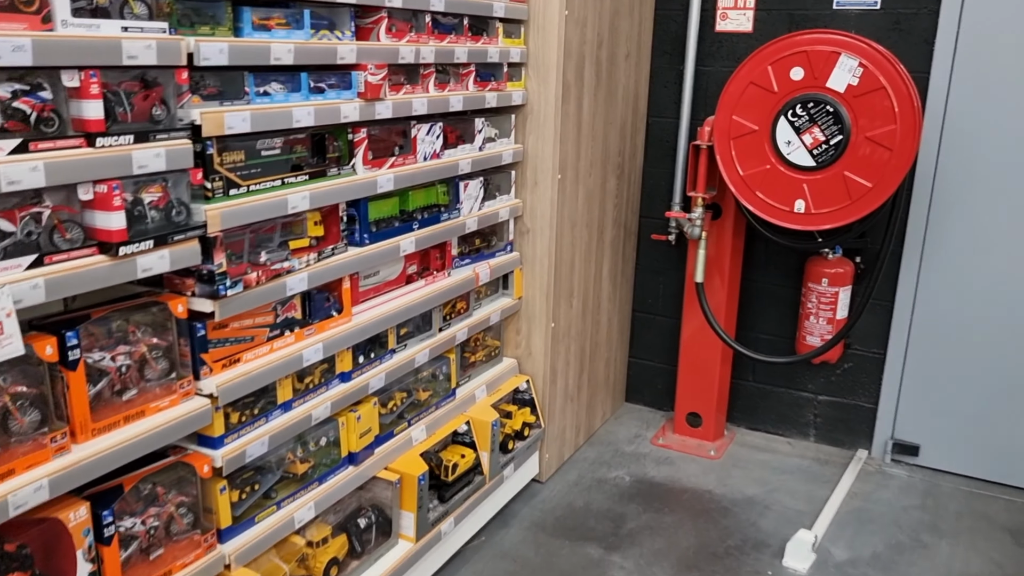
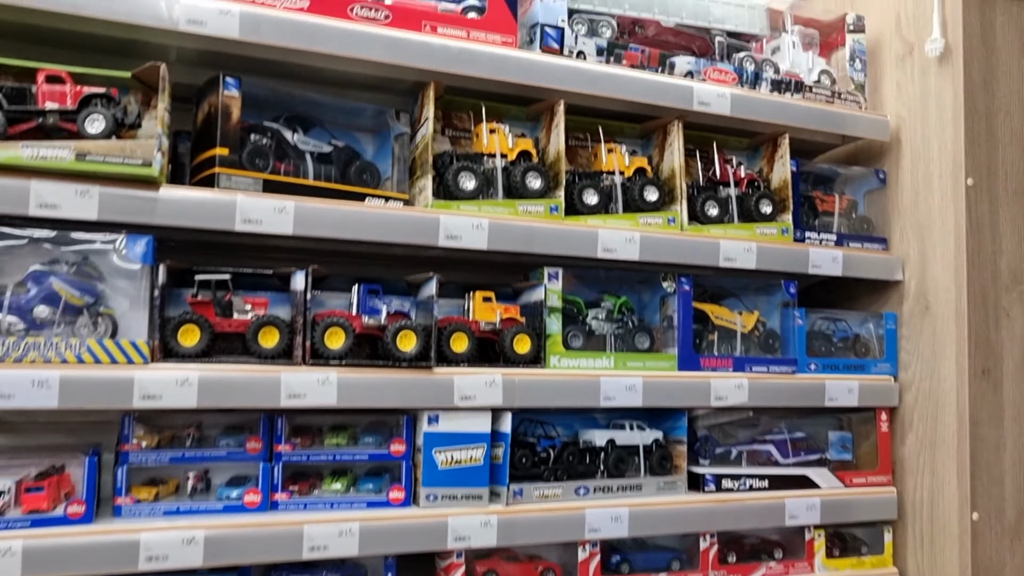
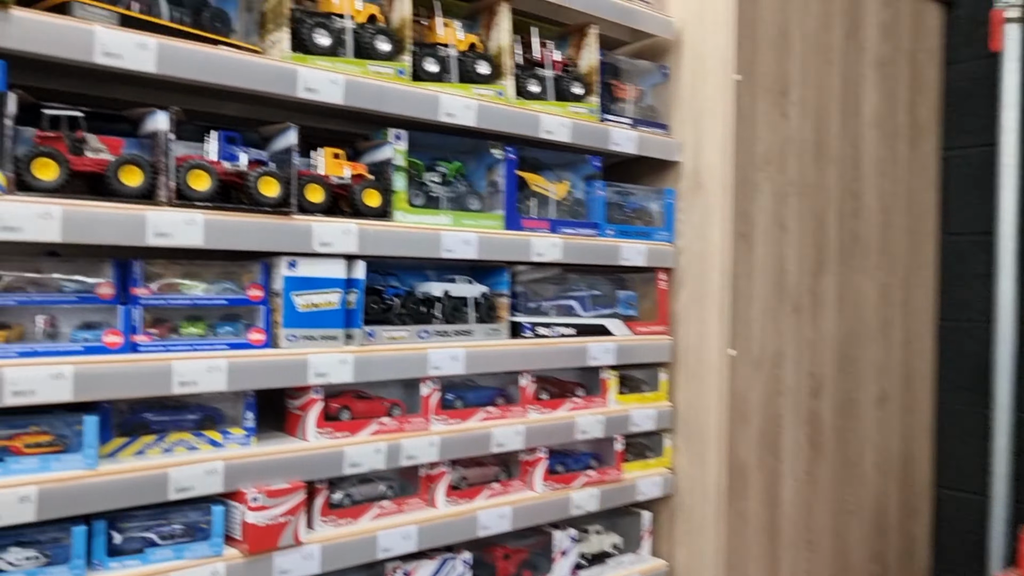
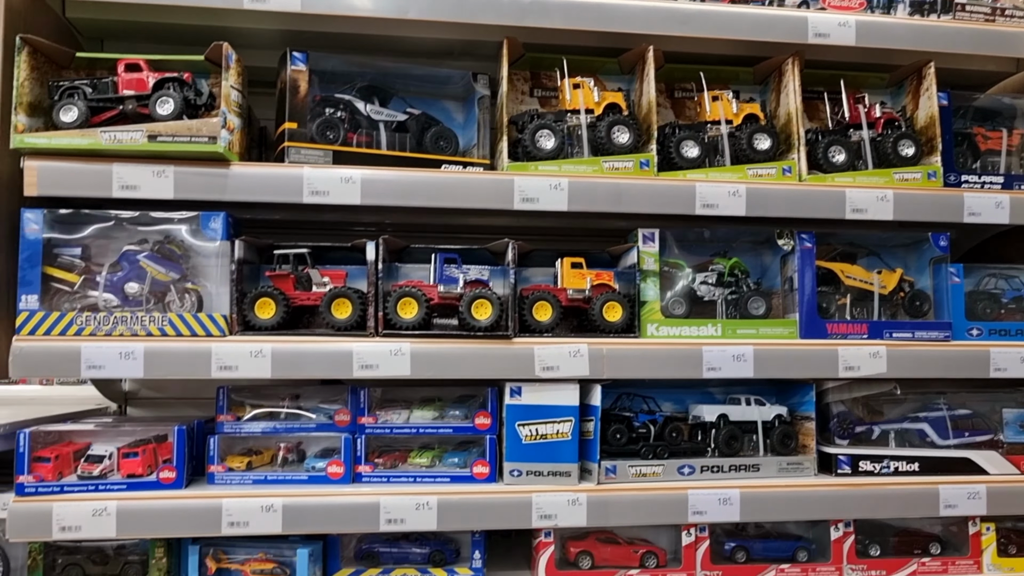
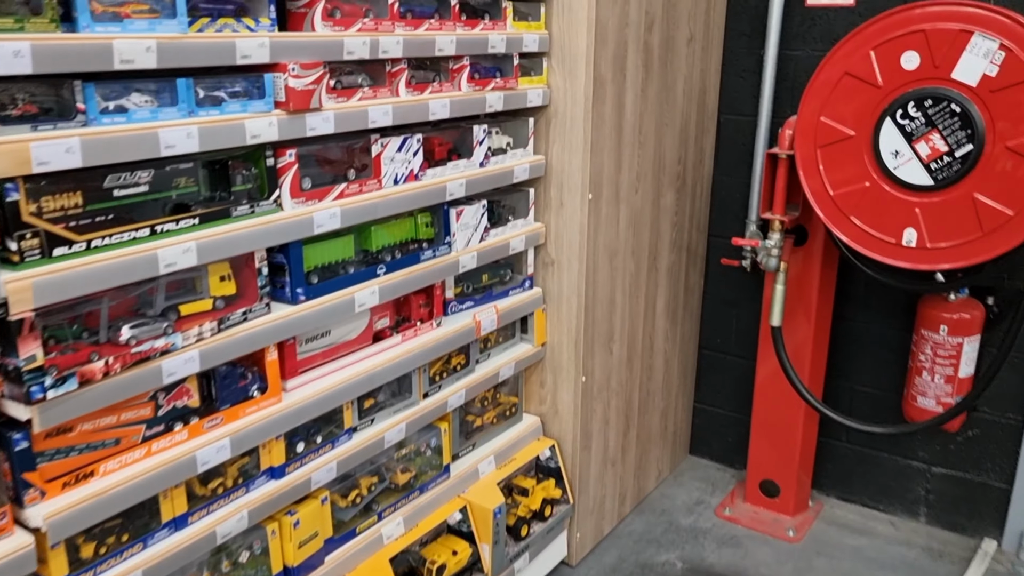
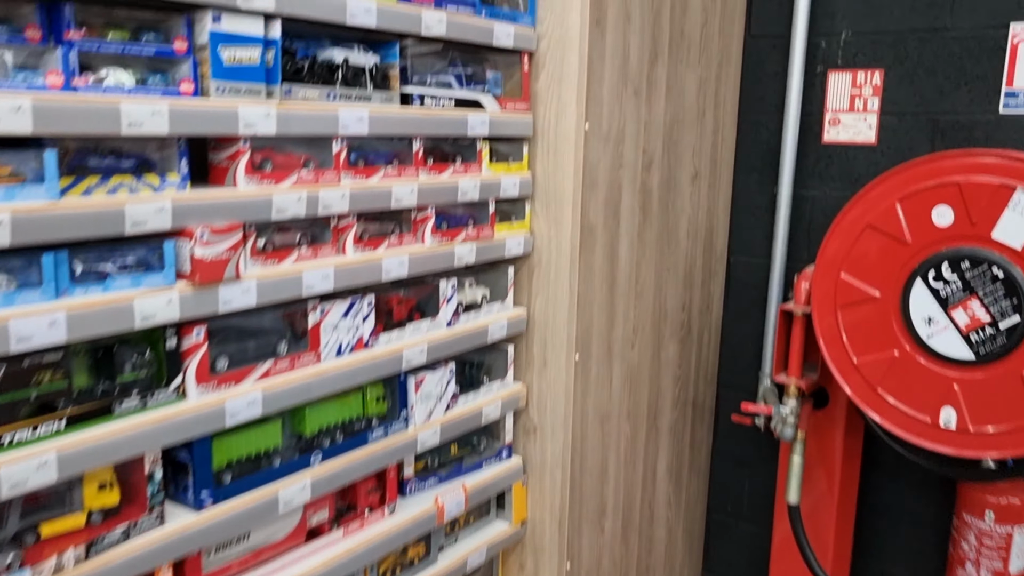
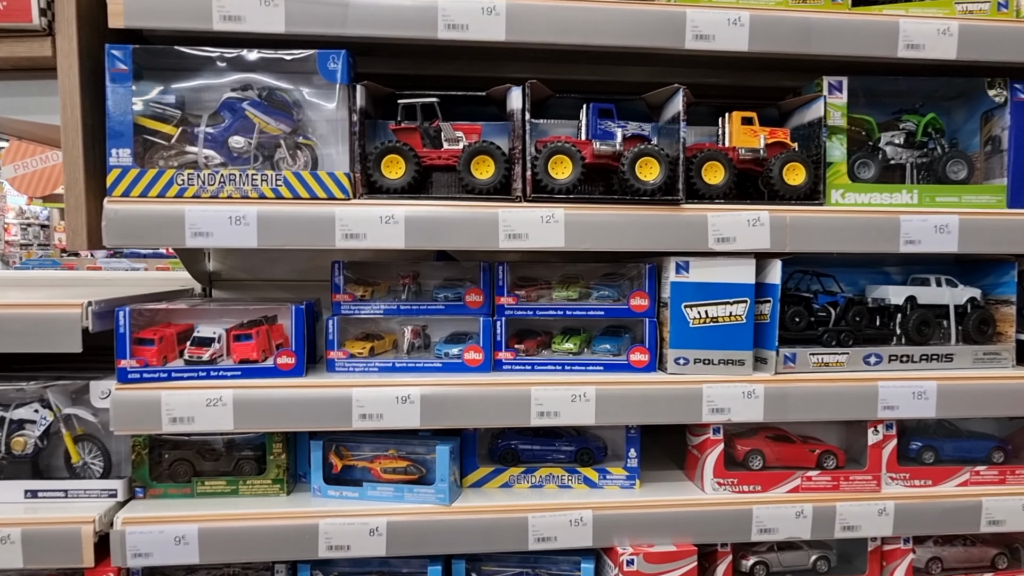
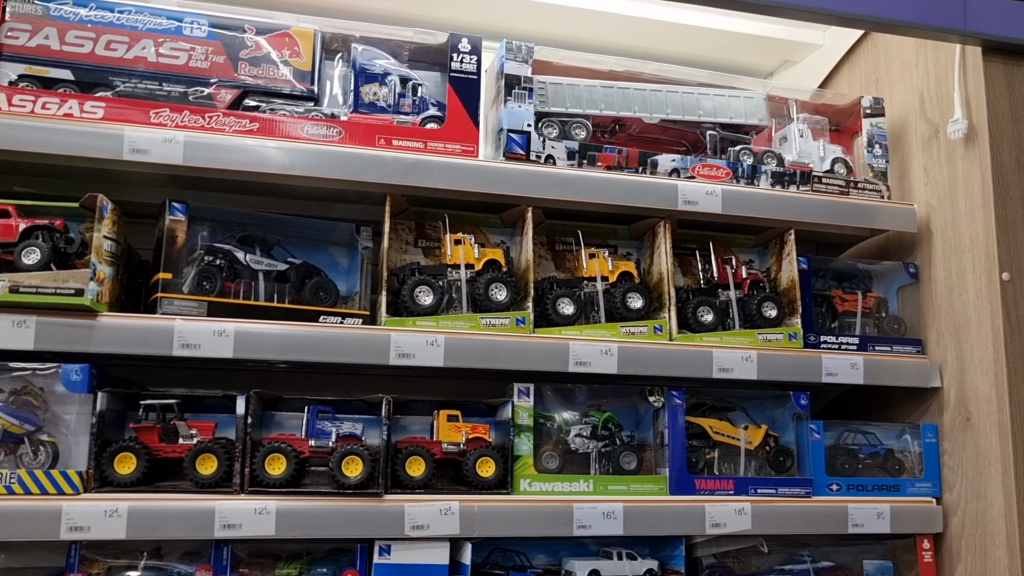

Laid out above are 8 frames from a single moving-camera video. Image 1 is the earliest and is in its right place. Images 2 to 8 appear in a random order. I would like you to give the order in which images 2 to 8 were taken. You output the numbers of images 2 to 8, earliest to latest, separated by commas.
5, 6, 3, 2, 8, 4, 7
